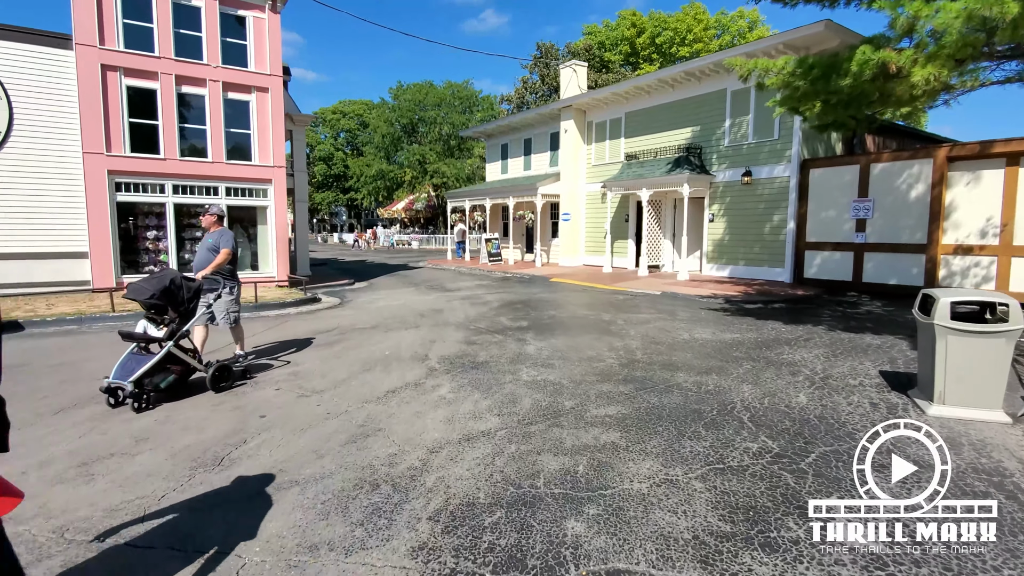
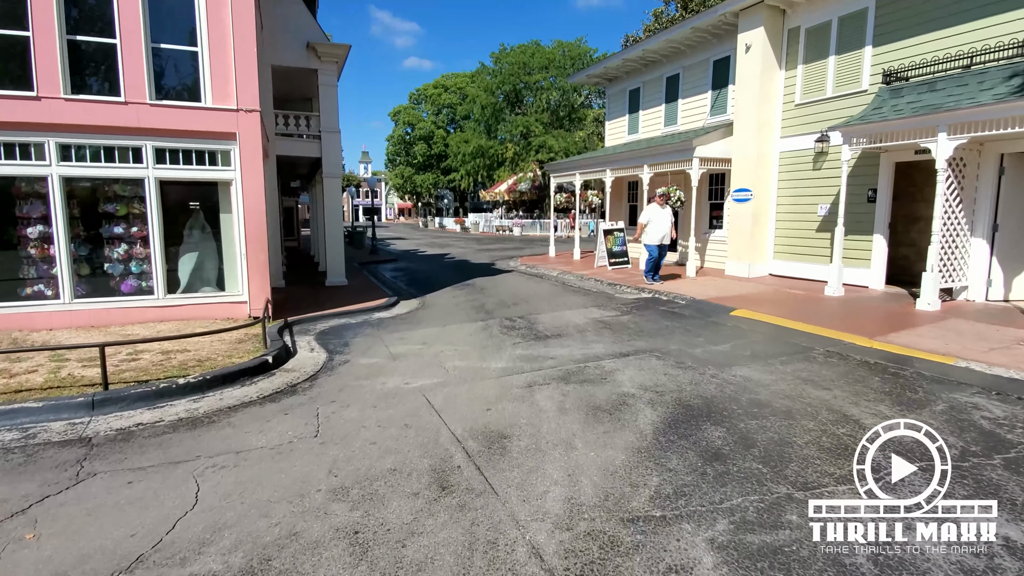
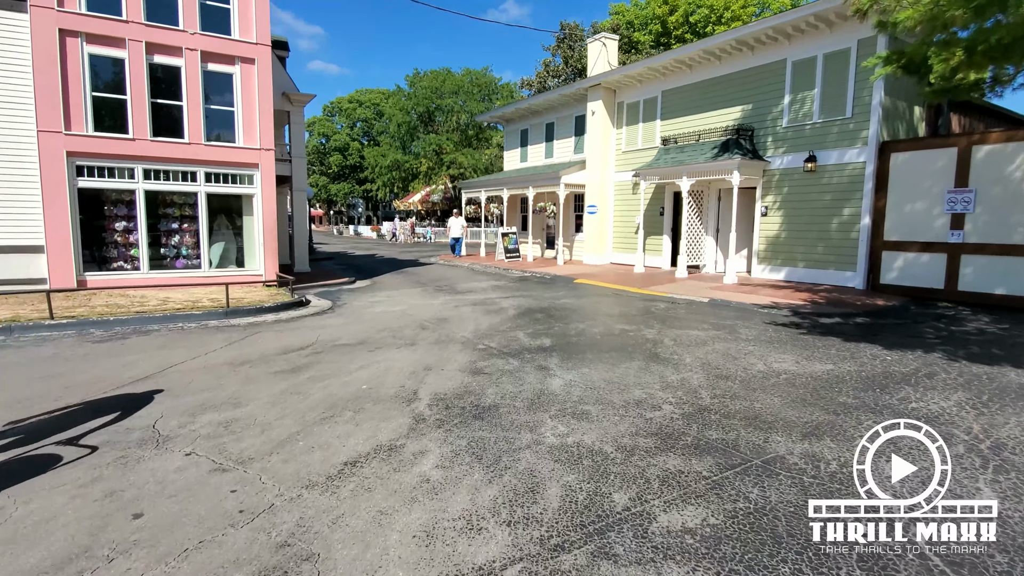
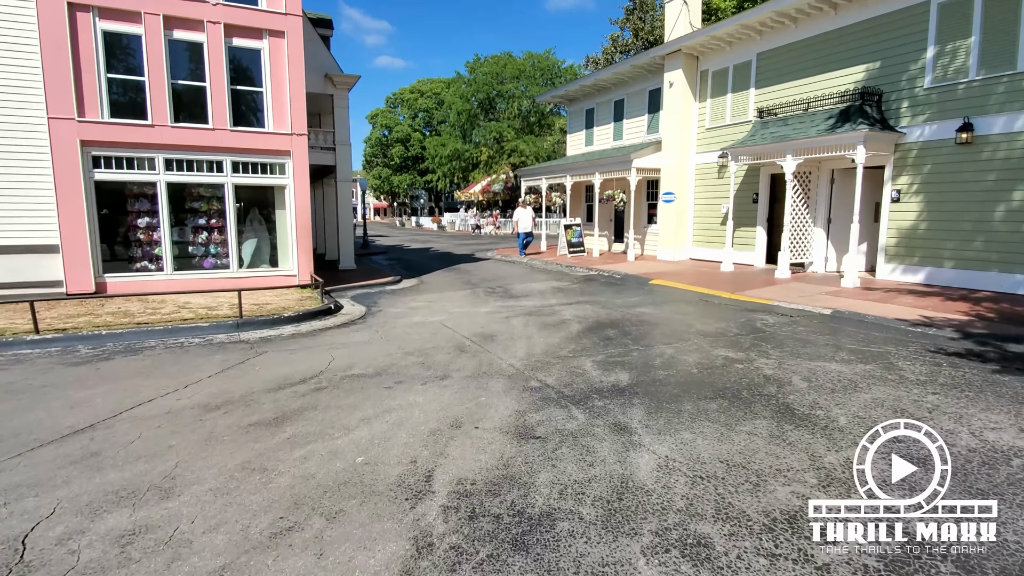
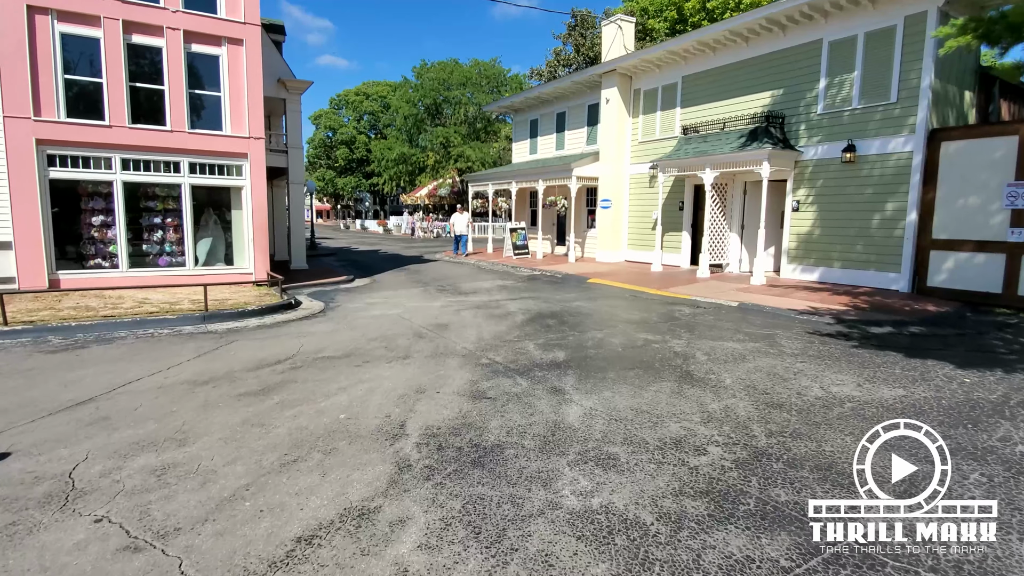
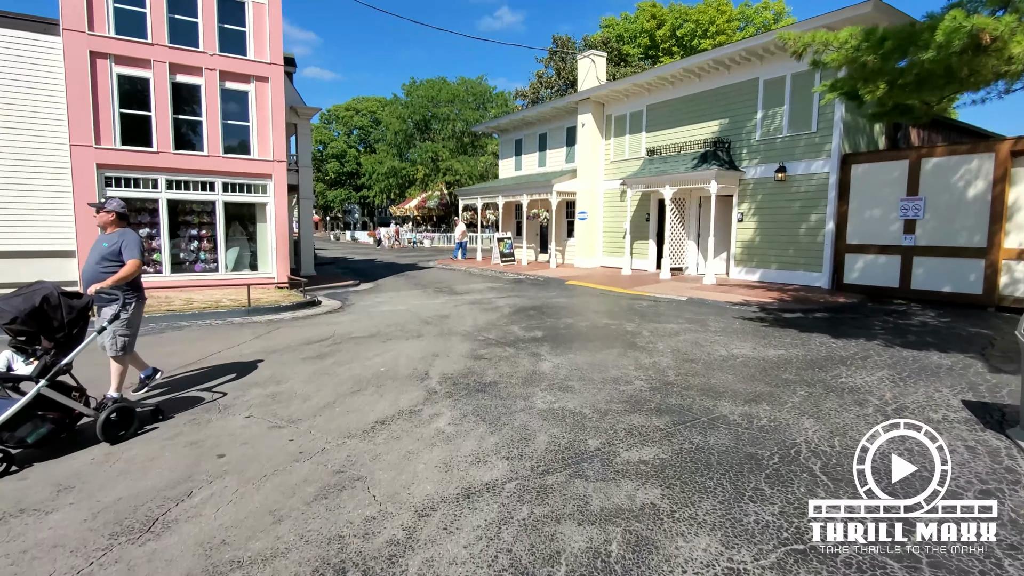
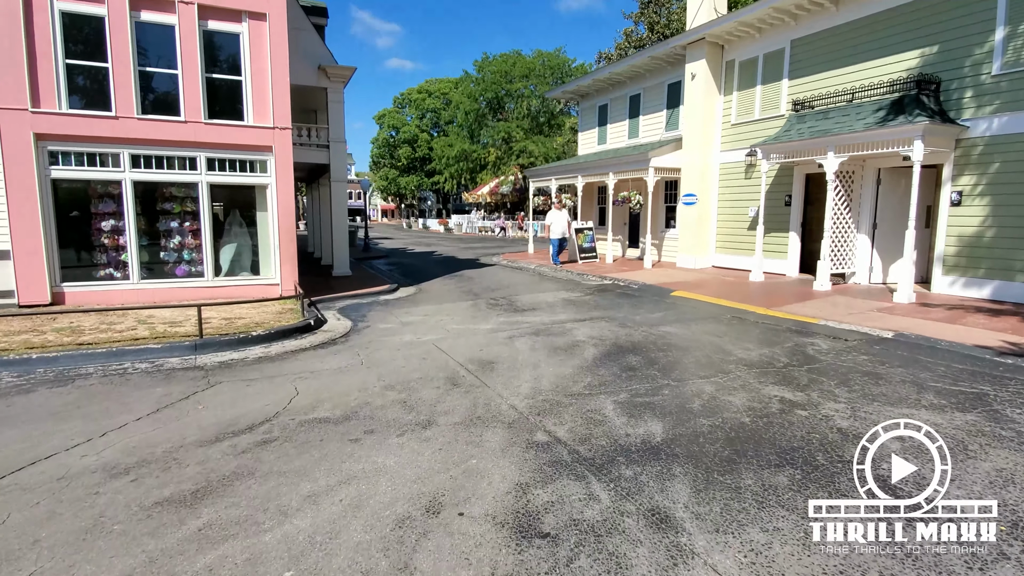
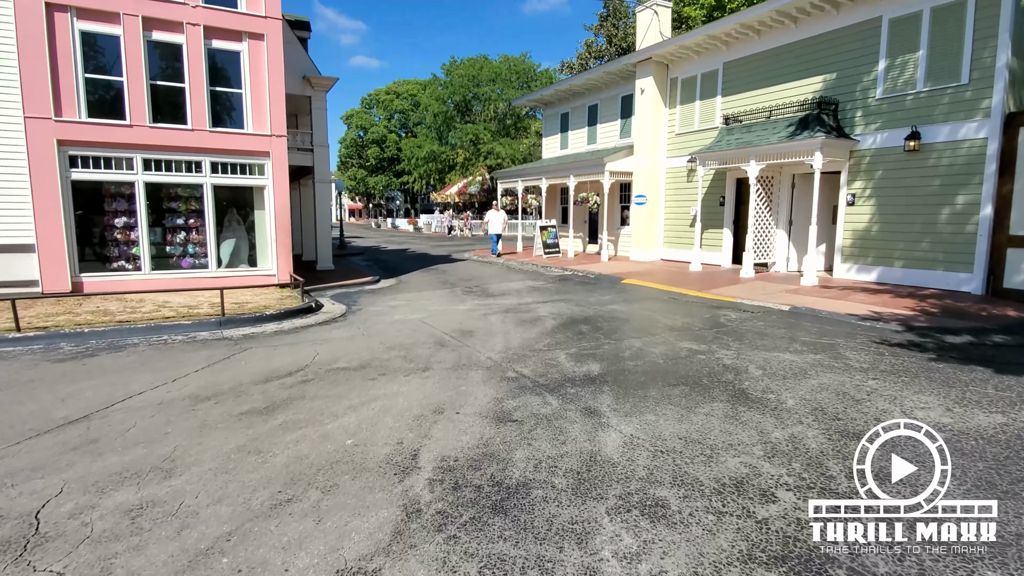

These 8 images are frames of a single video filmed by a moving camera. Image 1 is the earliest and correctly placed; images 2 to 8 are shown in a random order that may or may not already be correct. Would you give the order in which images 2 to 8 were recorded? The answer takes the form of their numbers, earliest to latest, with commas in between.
6, 3, 5, 8, 4, 7, 2
